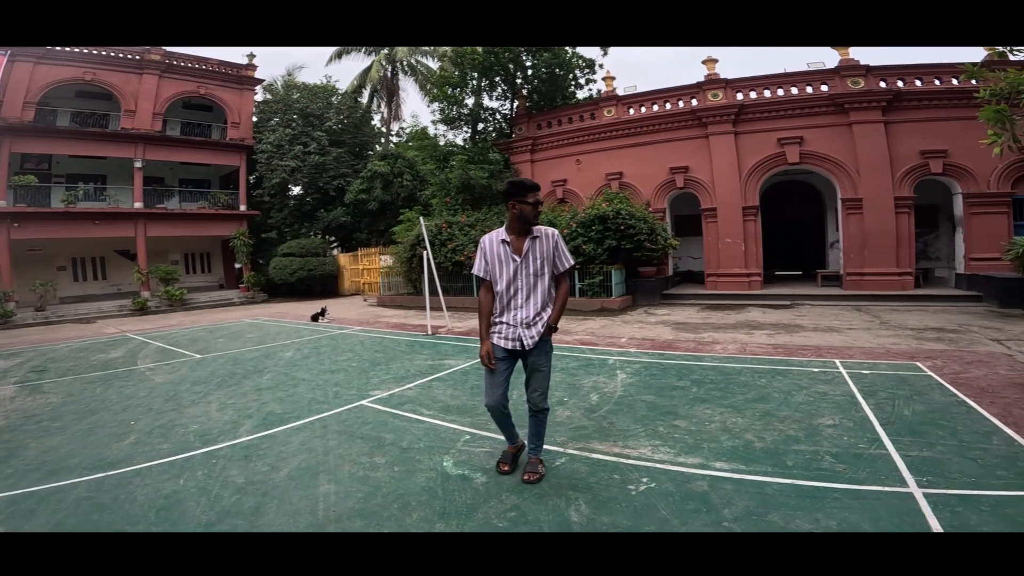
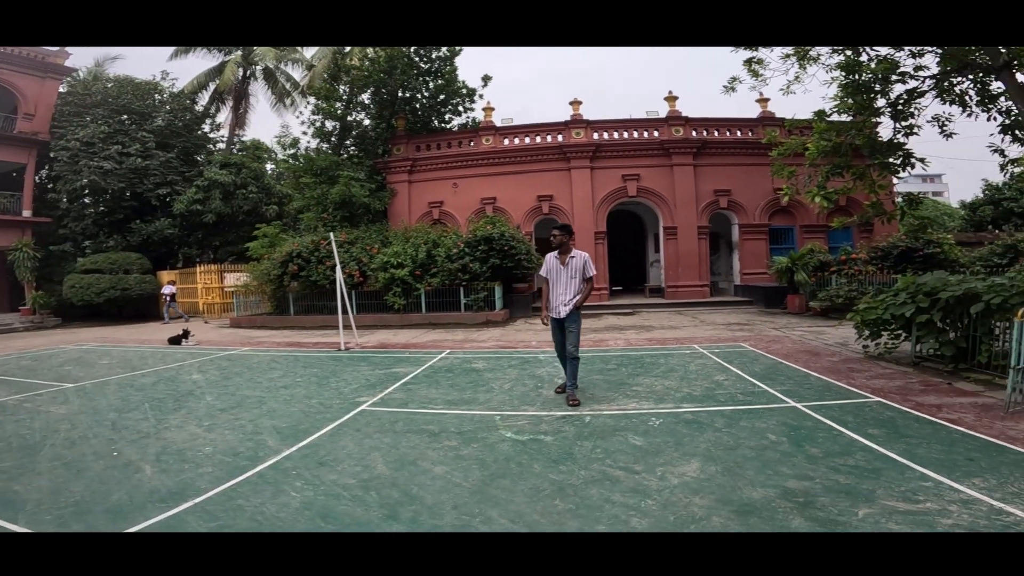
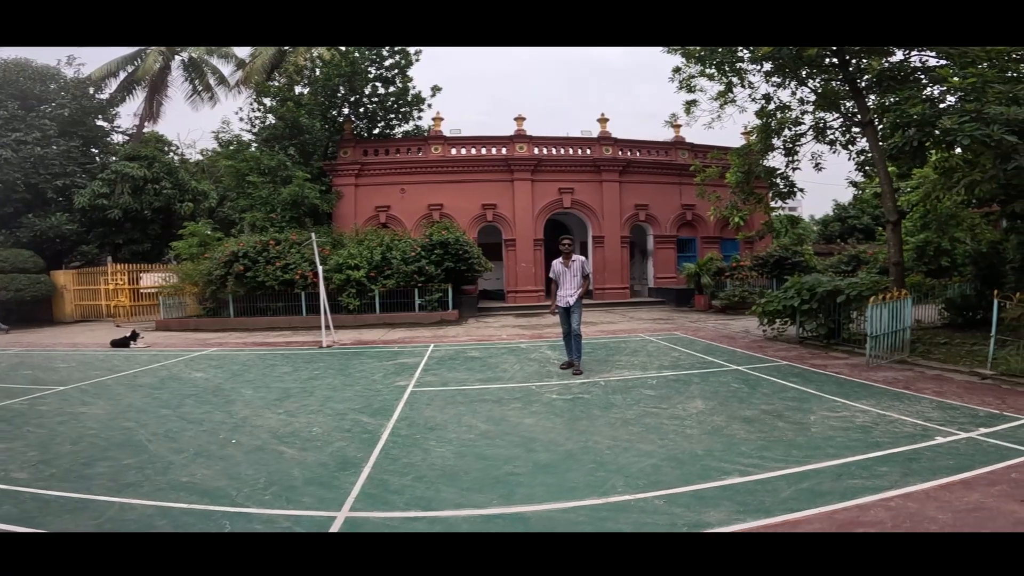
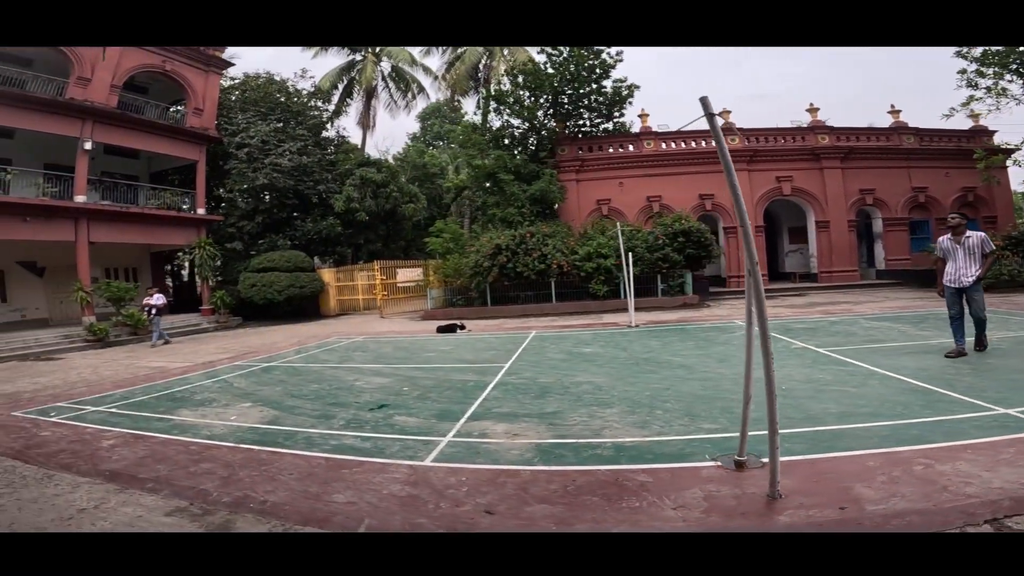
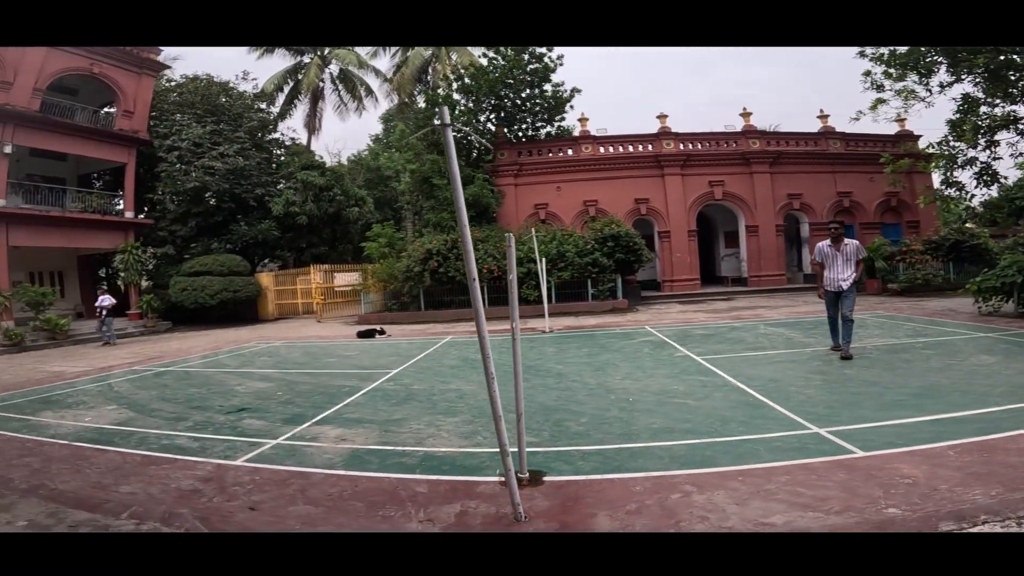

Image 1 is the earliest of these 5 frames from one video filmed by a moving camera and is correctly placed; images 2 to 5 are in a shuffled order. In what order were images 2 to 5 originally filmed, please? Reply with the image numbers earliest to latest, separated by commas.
2, 3, 5, 4
